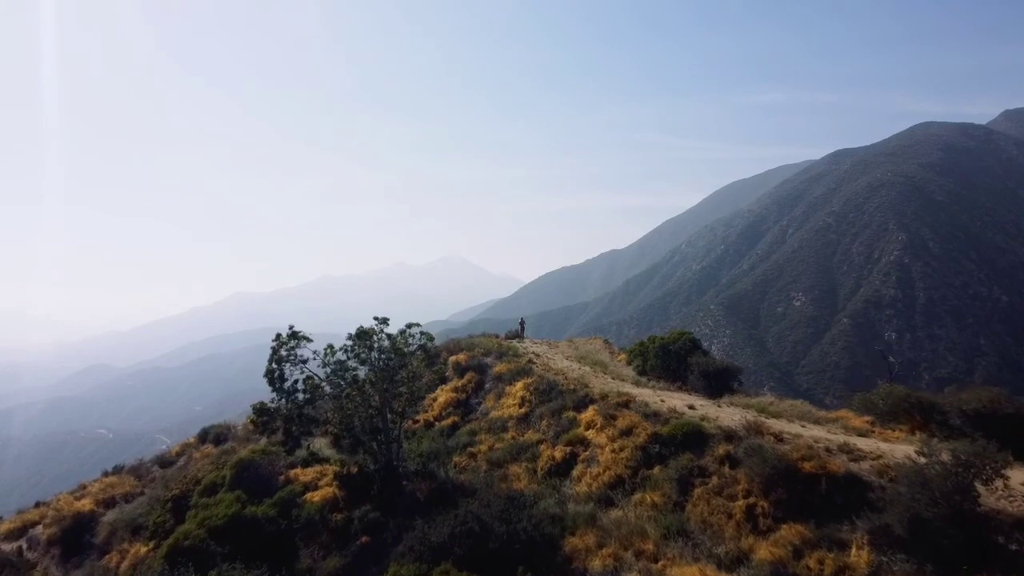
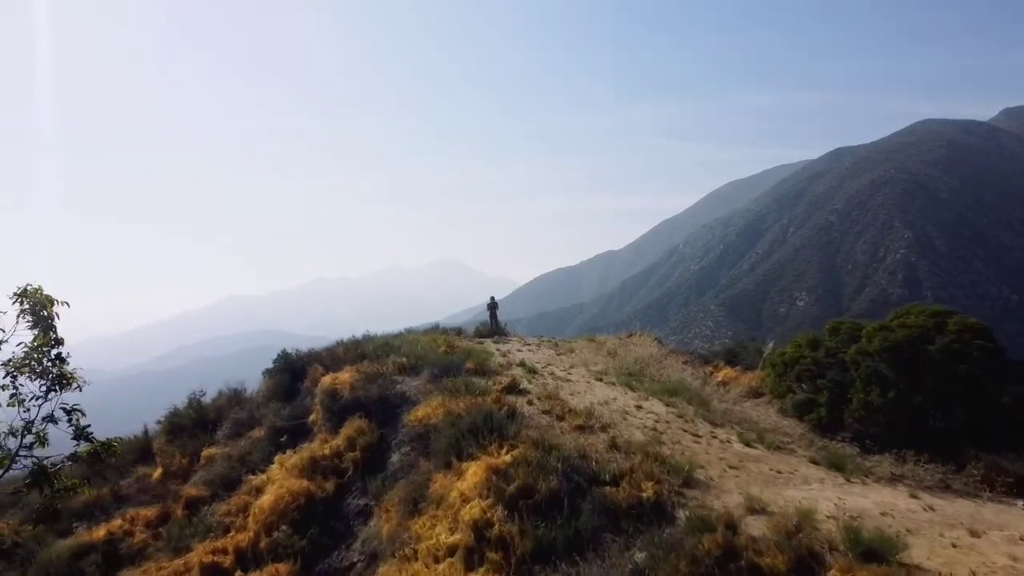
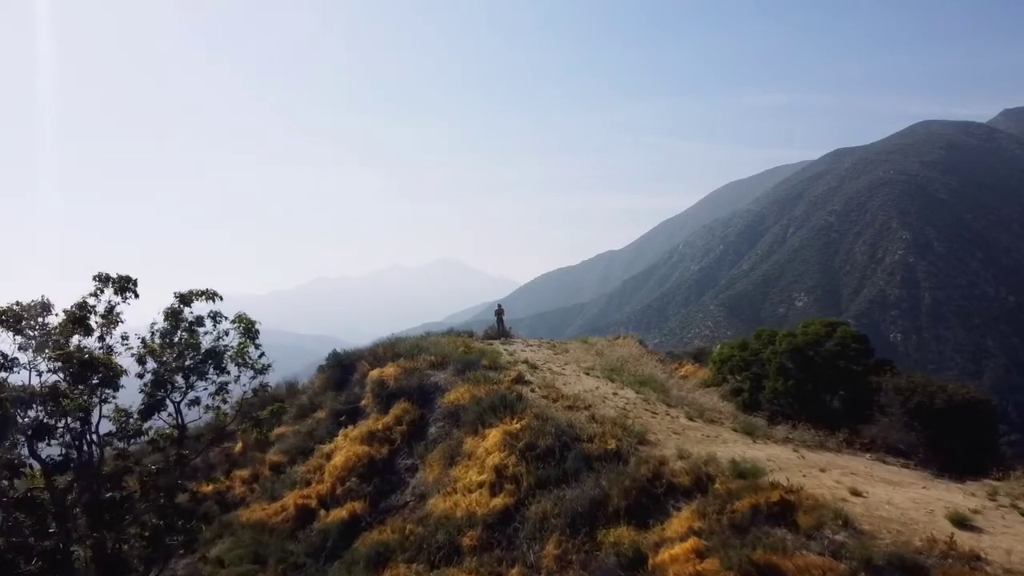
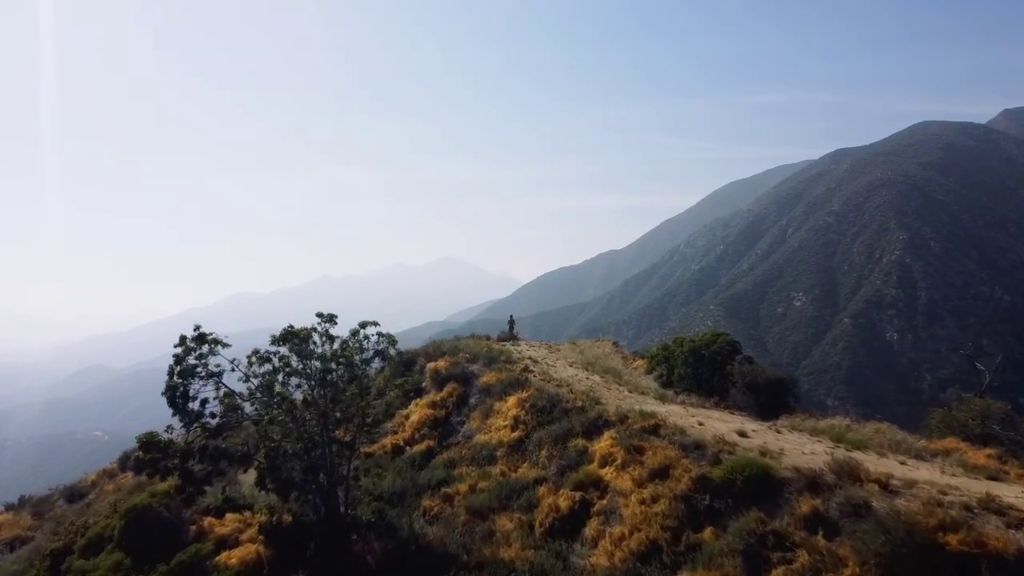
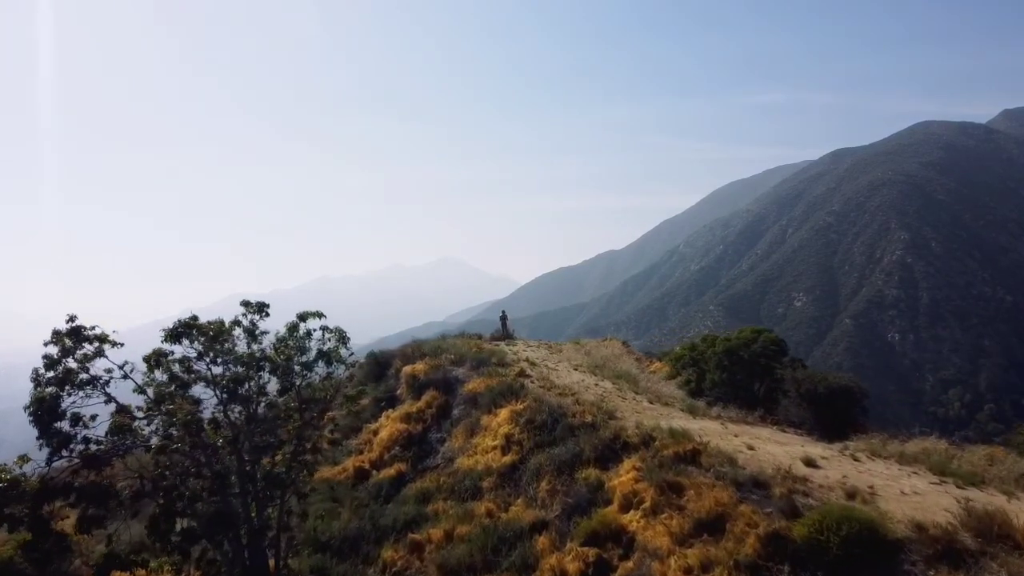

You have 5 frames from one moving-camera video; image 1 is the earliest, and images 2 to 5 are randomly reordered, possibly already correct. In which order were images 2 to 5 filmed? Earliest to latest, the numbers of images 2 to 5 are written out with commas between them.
4, 5, 3, 2
